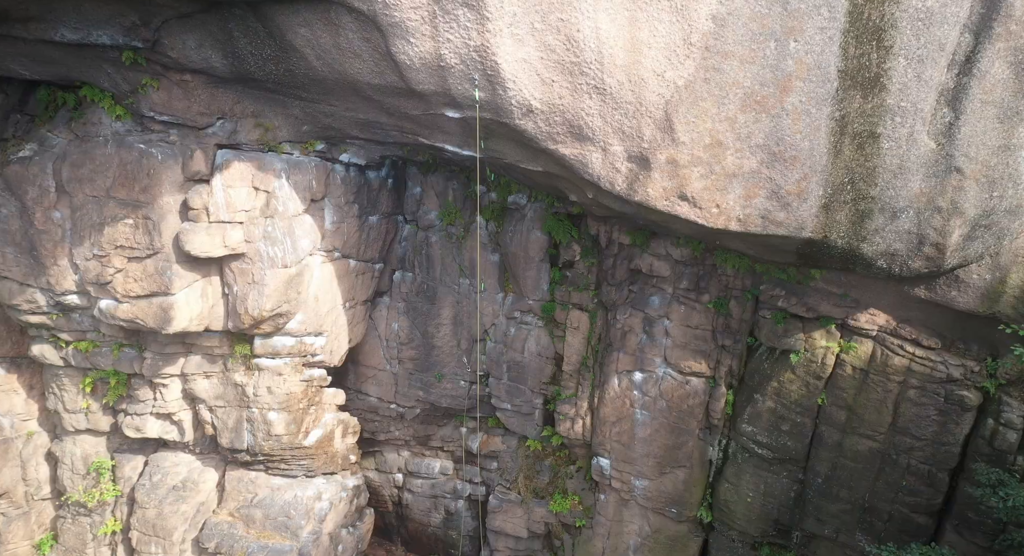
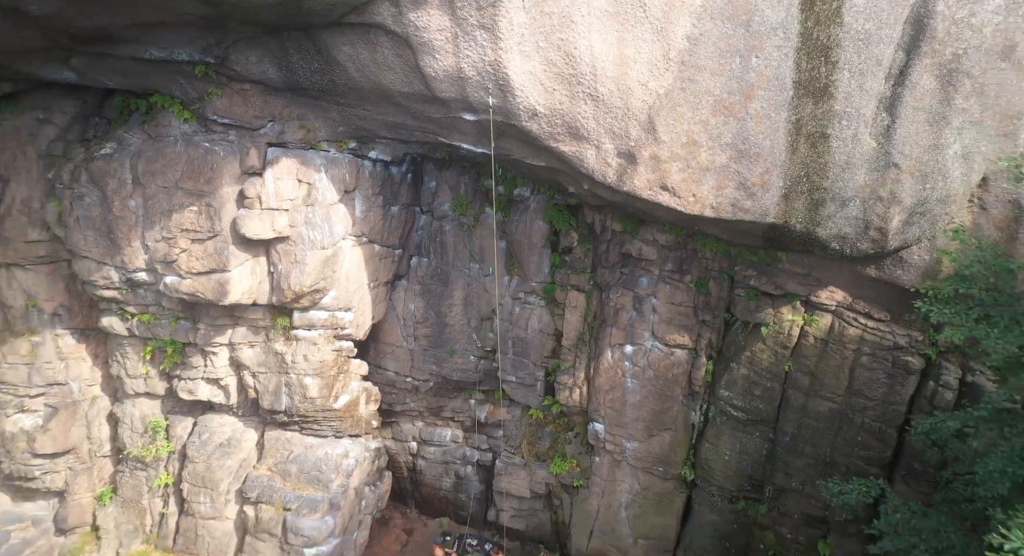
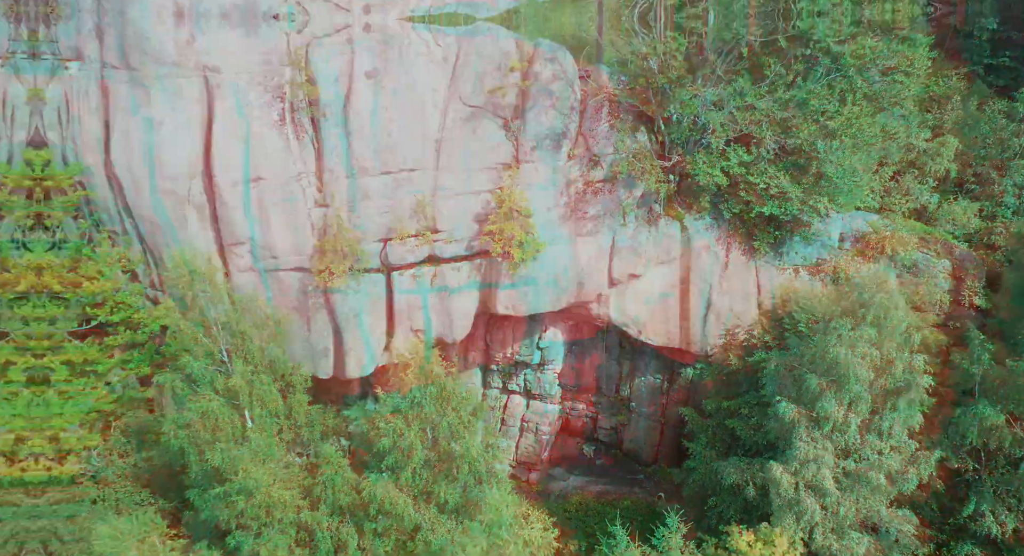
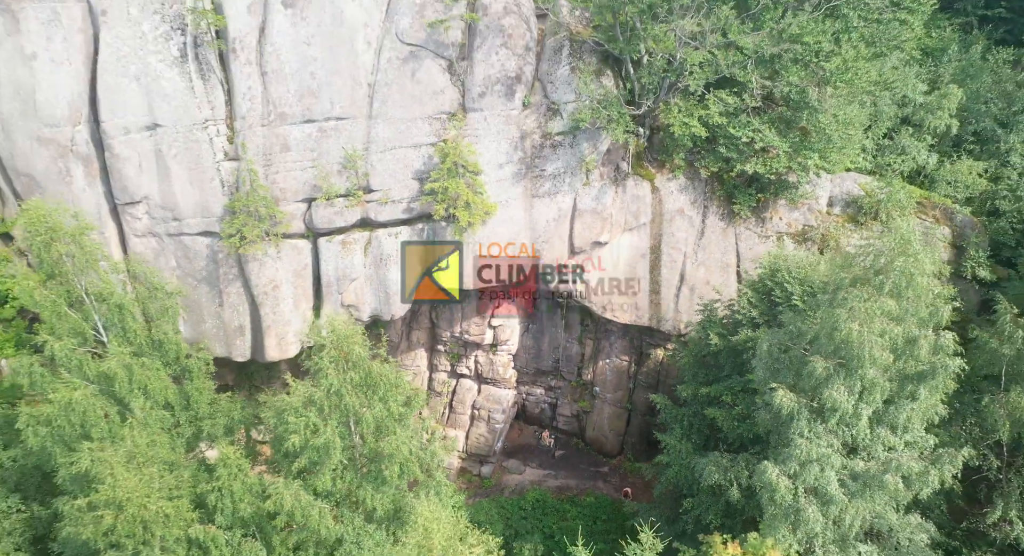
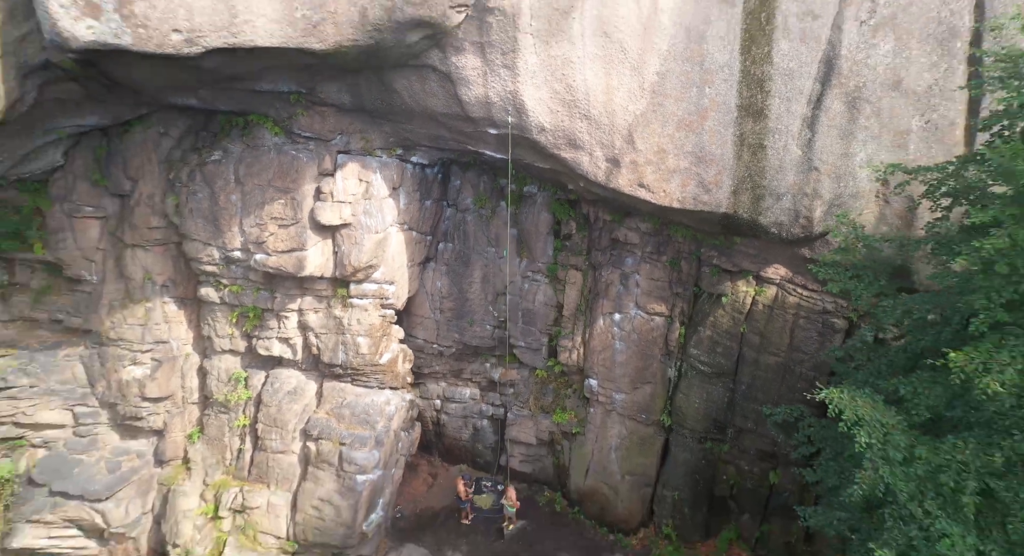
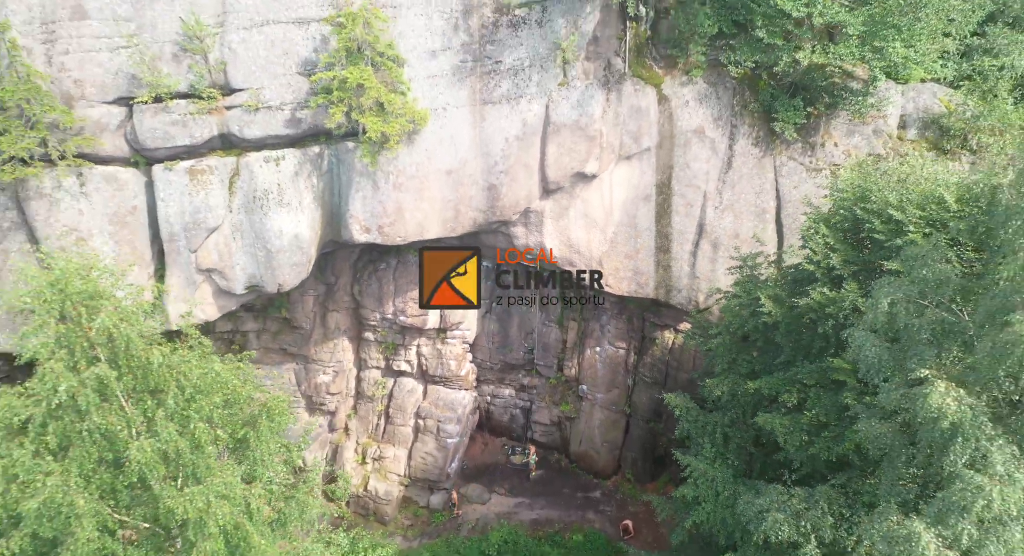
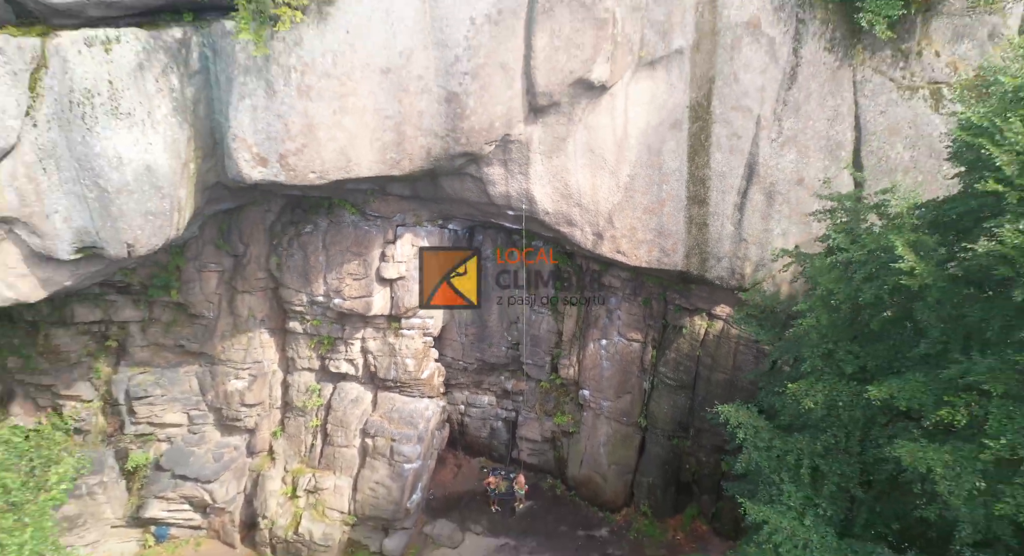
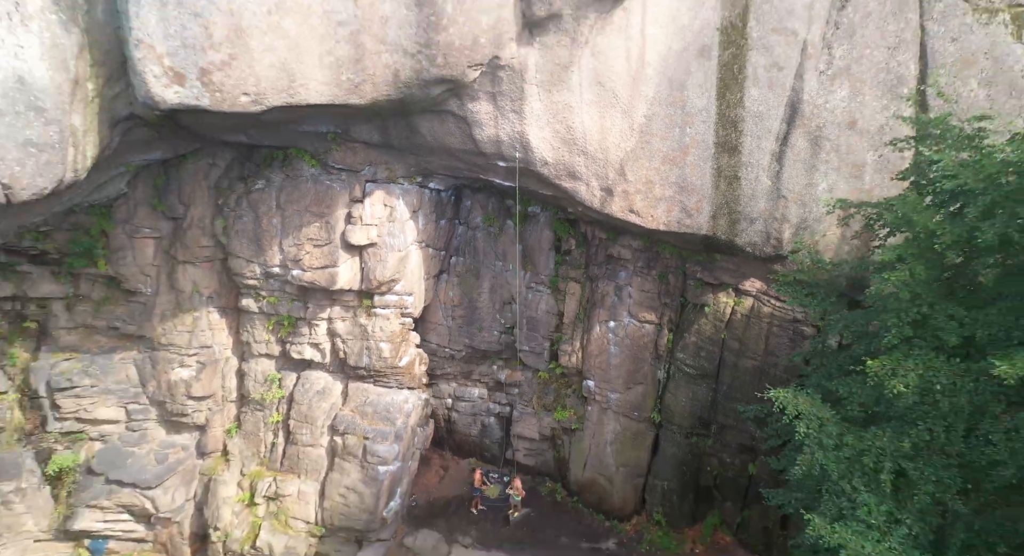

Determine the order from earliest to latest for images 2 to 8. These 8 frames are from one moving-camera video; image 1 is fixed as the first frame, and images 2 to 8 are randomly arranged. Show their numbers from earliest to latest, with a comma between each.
2, 5, 8, 7, 6, 4, 3
